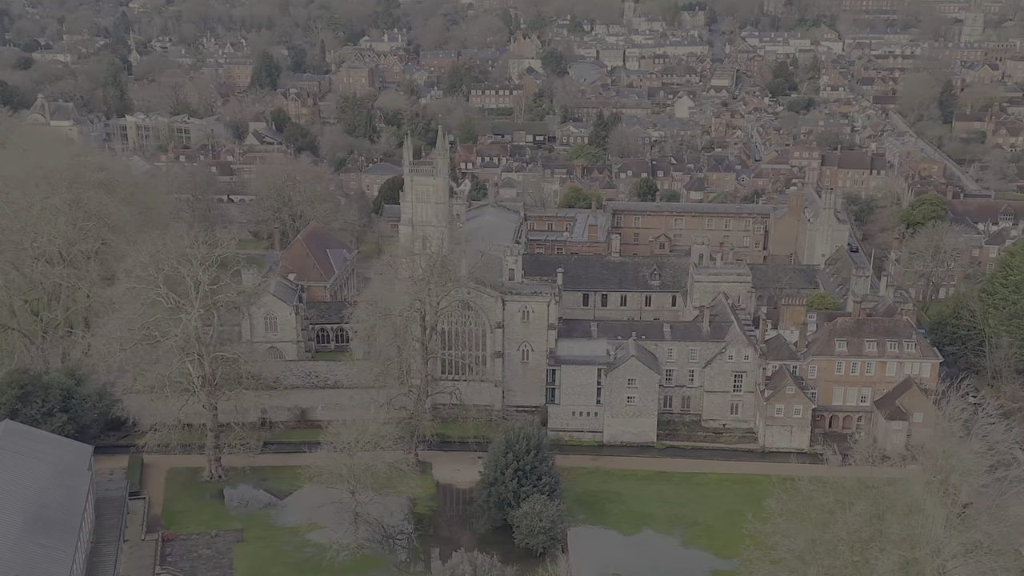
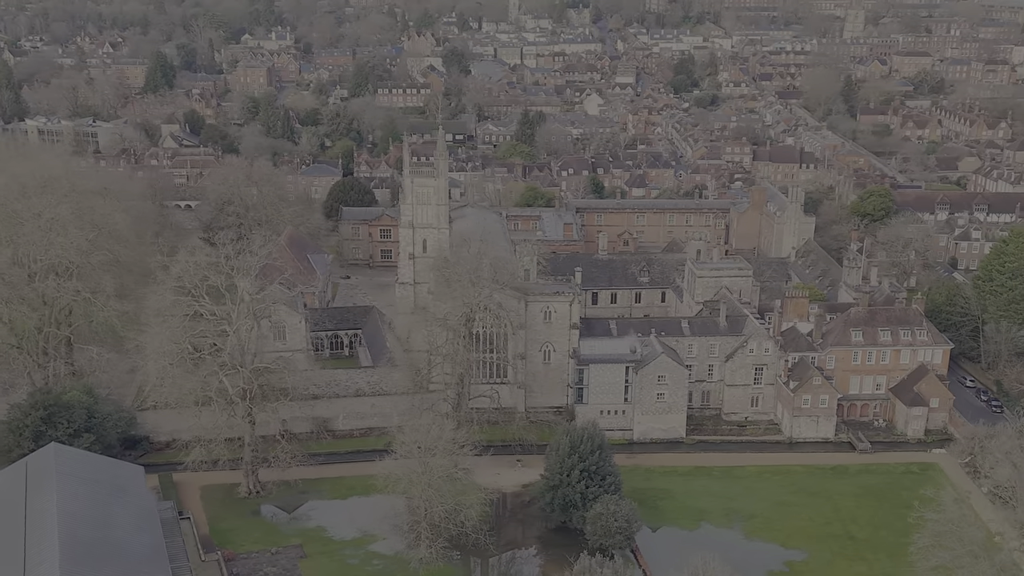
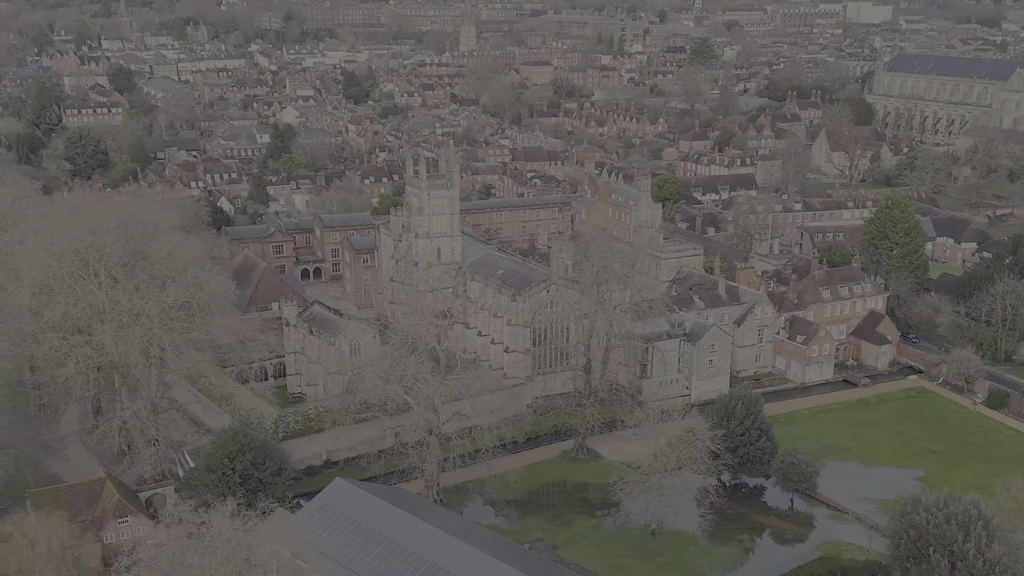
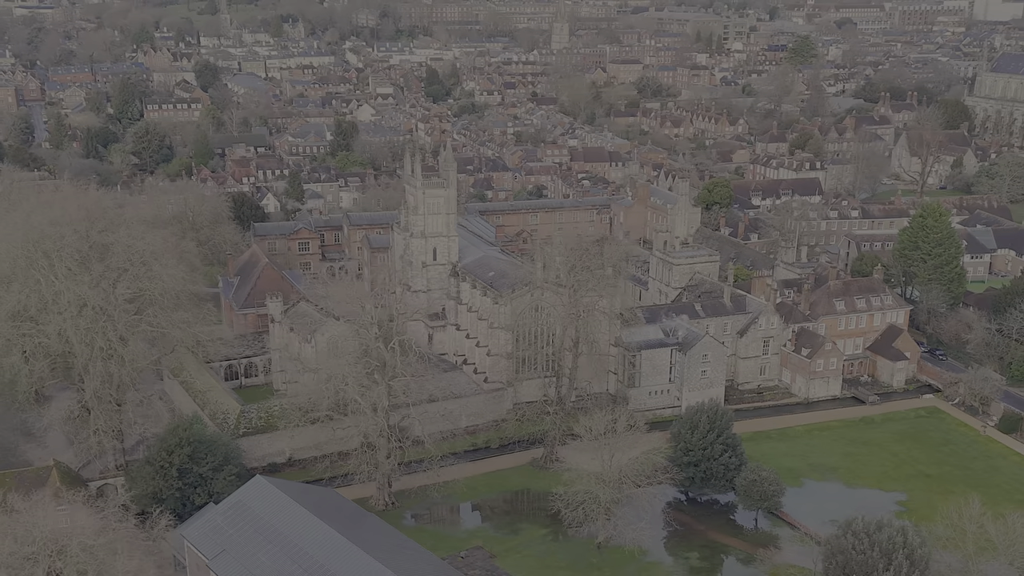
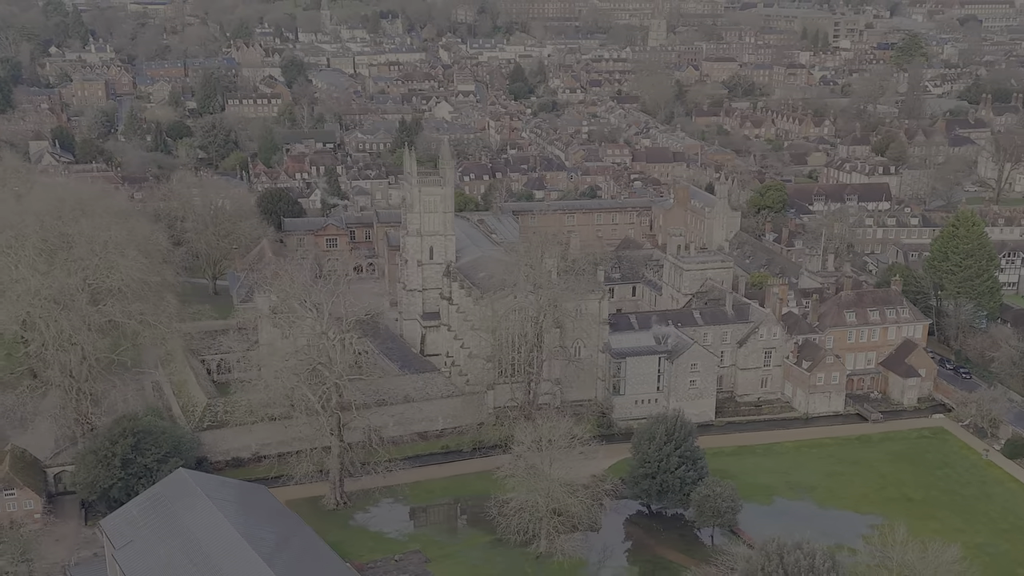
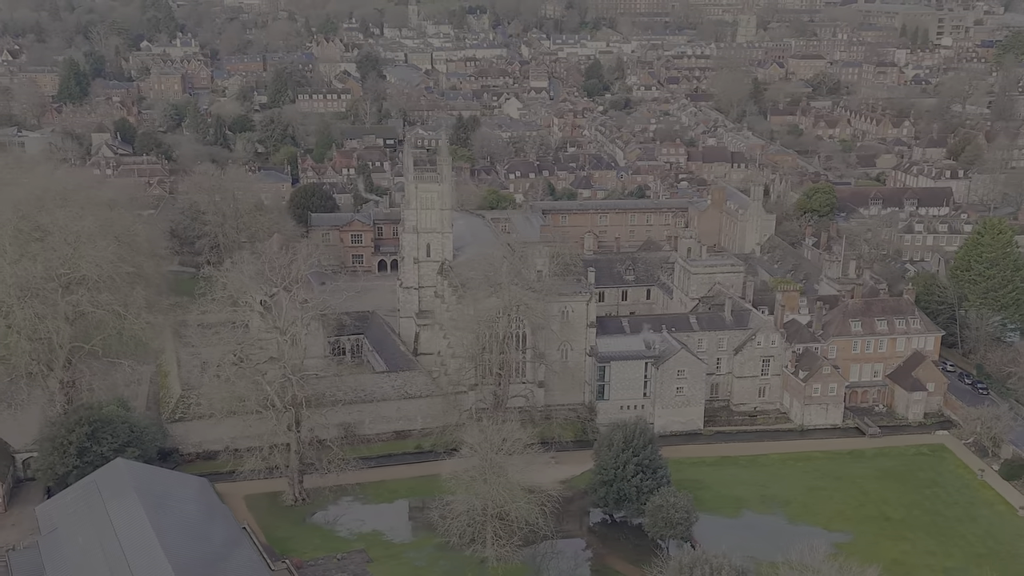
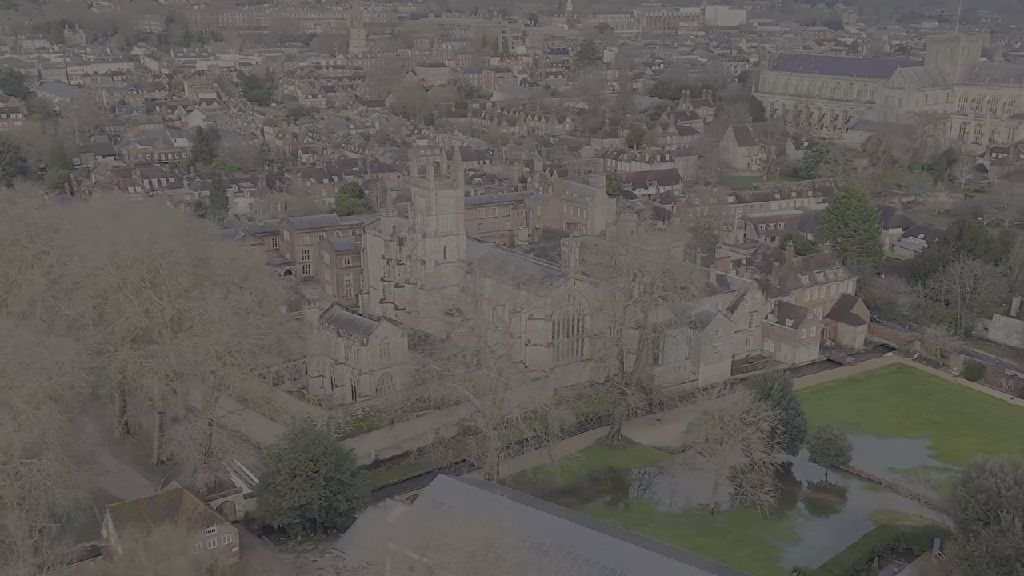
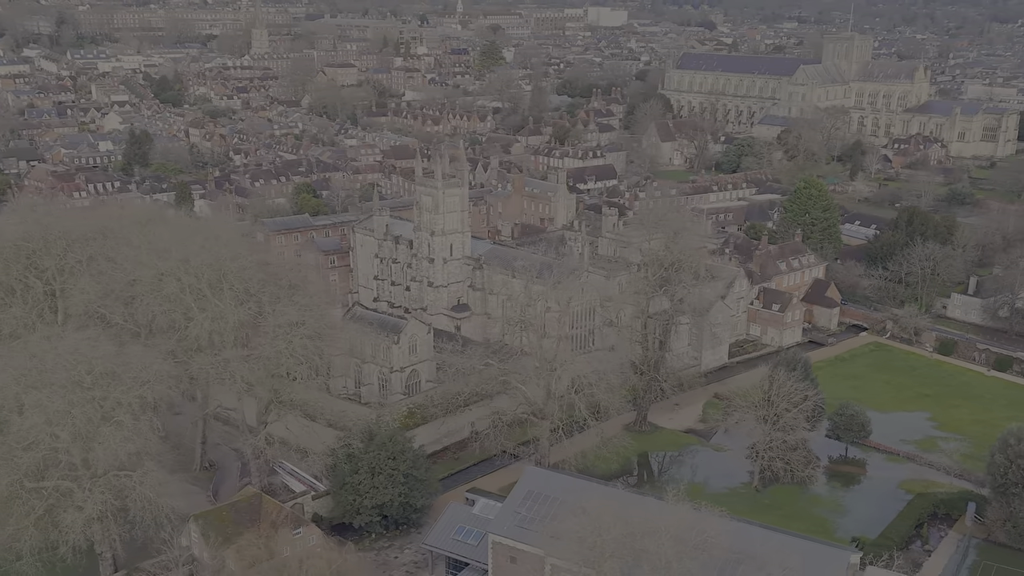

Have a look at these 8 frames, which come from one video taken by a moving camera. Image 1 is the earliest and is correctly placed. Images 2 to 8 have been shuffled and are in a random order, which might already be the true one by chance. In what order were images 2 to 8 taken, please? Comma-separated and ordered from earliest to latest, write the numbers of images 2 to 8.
2, 6, 5, 4, 3, 7, 8
